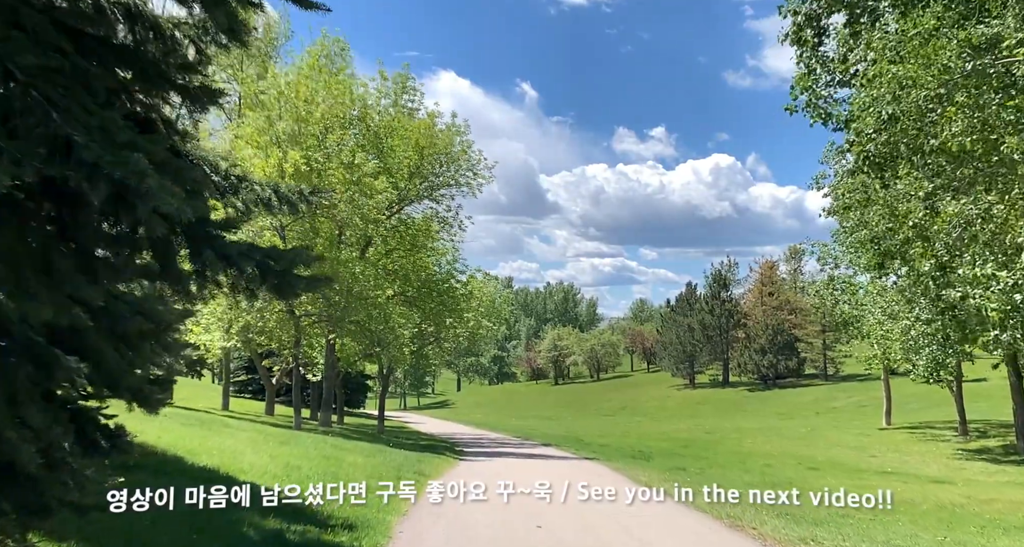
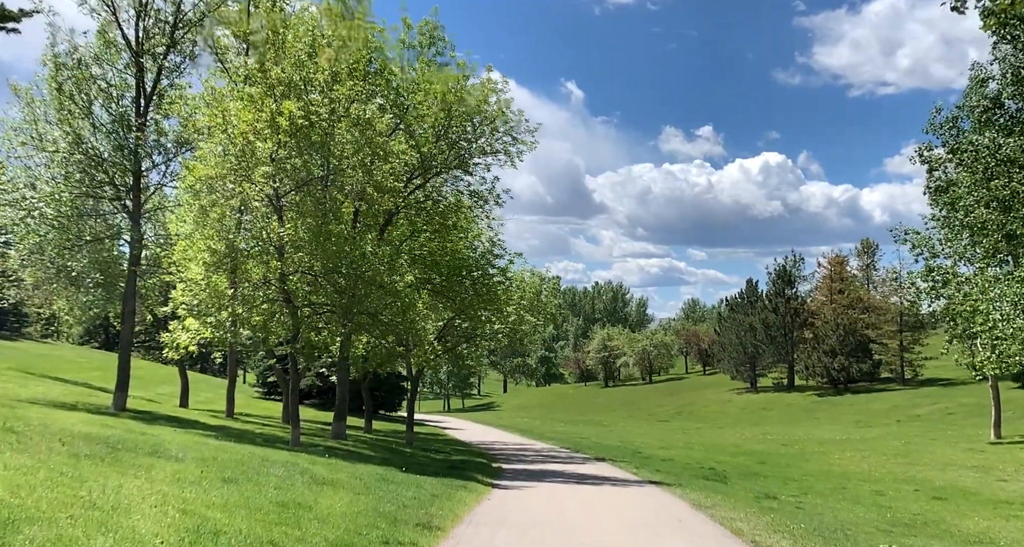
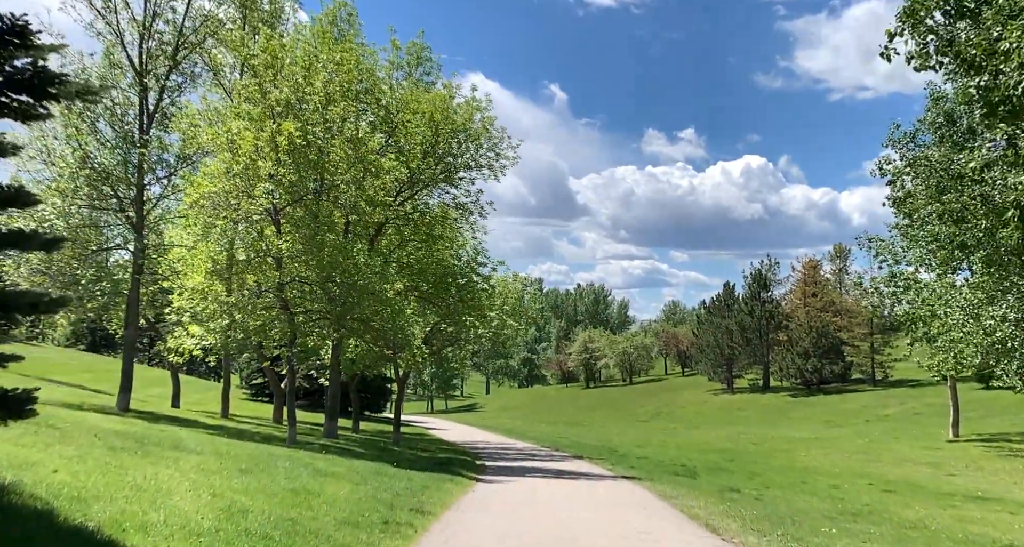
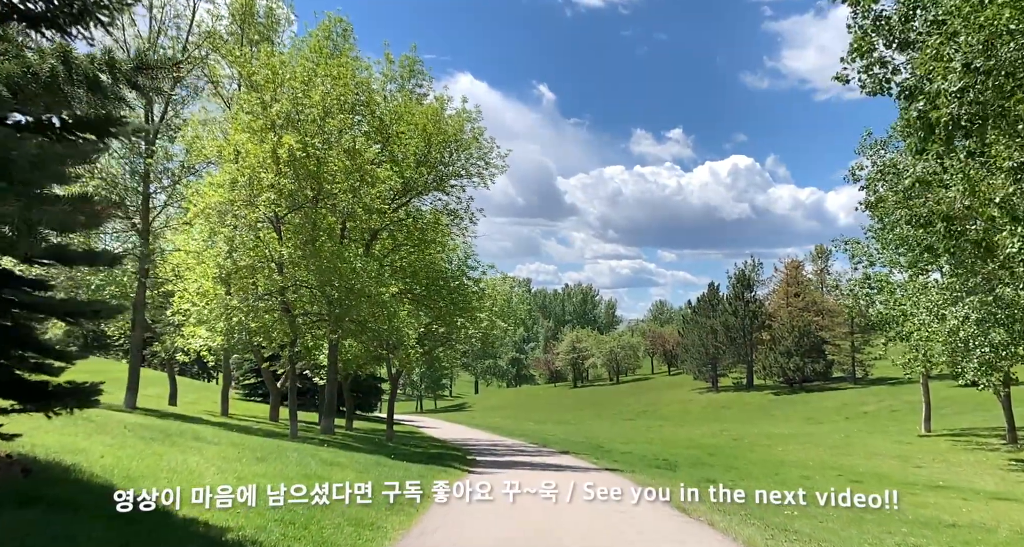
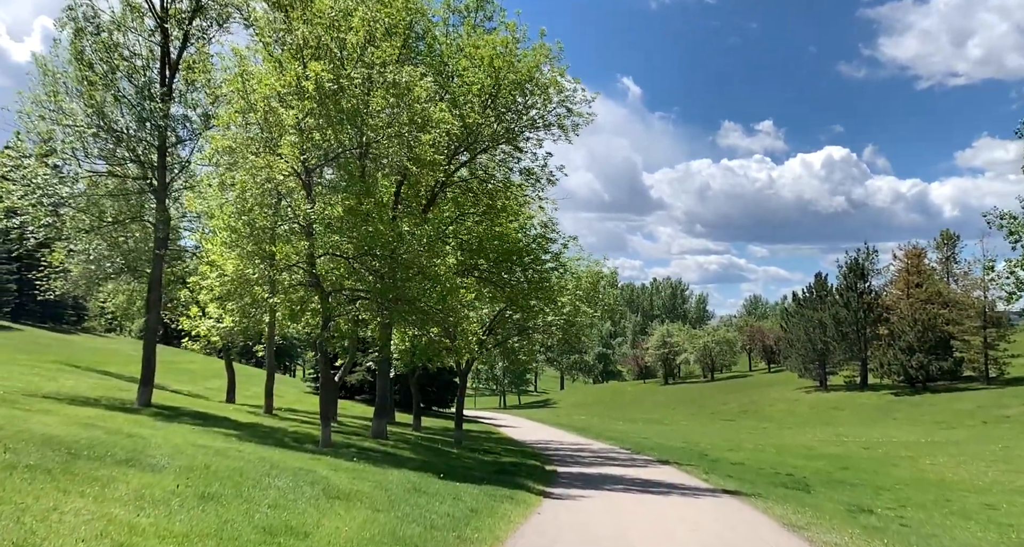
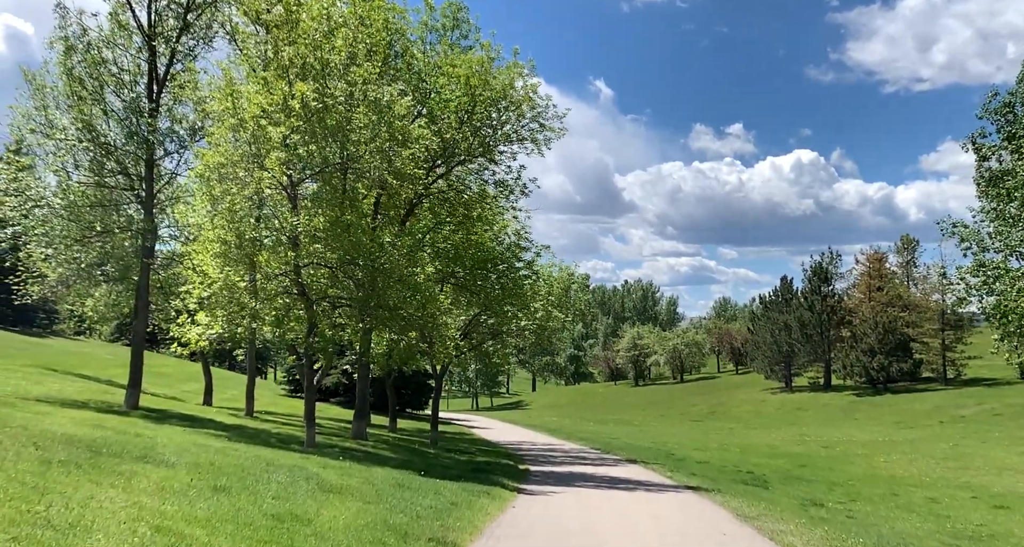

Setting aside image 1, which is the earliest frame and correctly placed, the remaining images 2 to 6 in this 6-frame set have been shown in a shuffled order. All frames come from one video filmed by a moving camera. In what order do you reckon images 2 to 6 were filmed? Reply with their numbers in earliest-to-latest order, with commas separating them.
4, 3, 2, 6, 5
